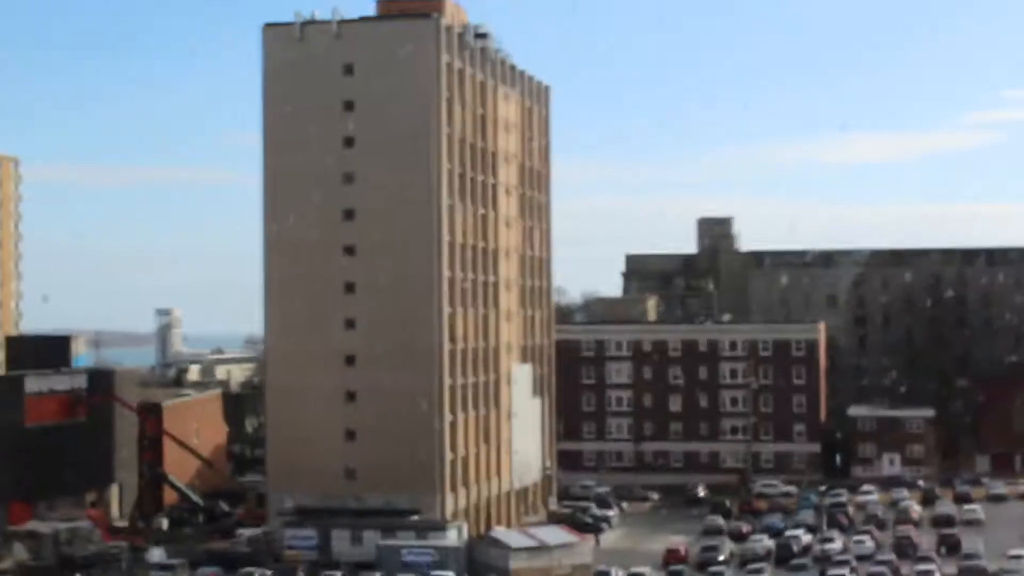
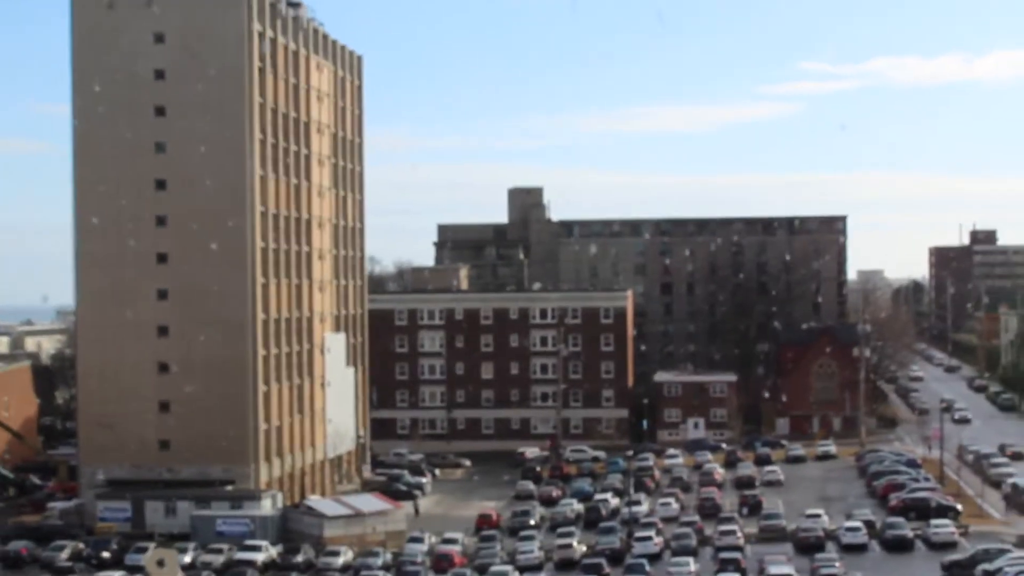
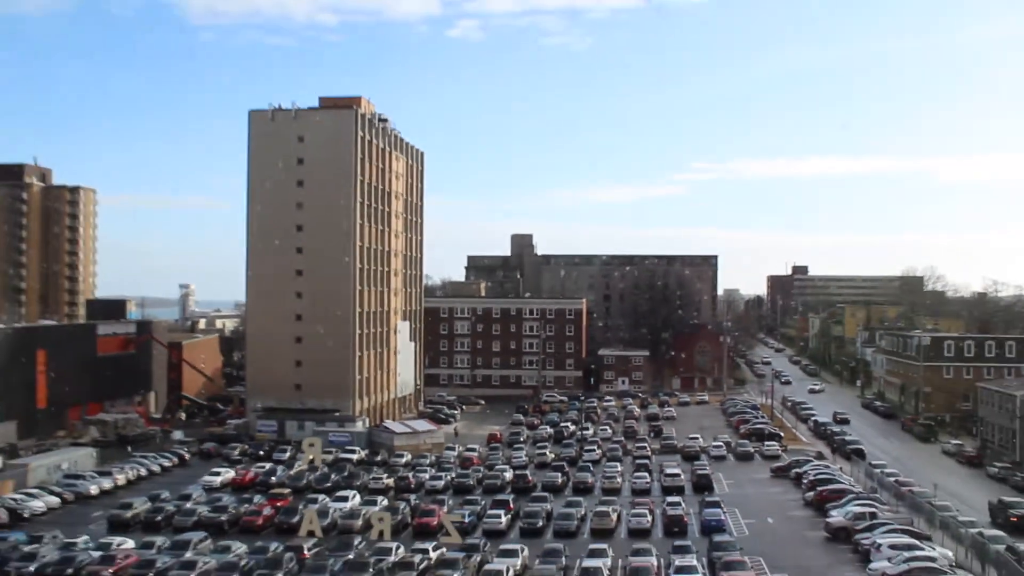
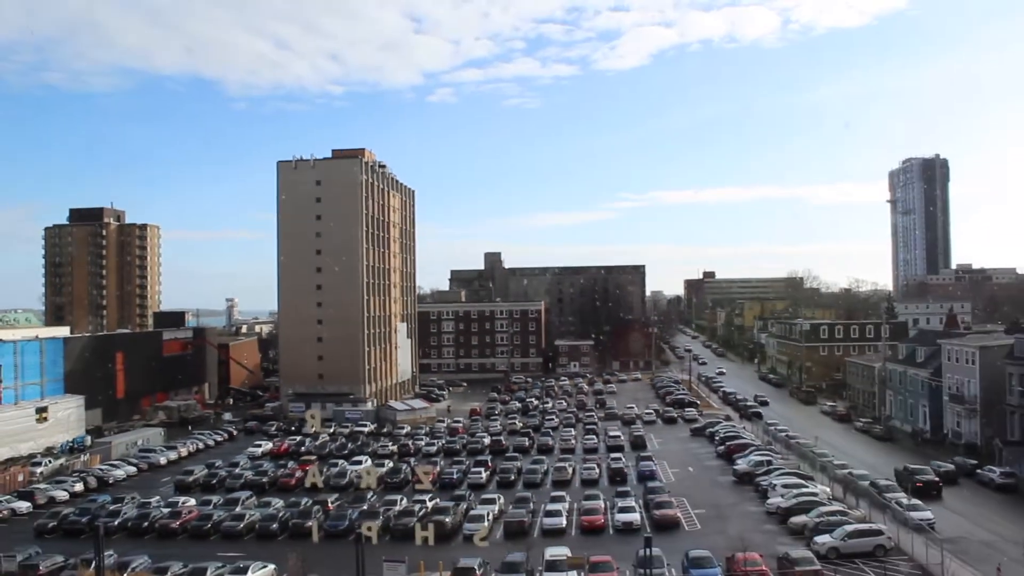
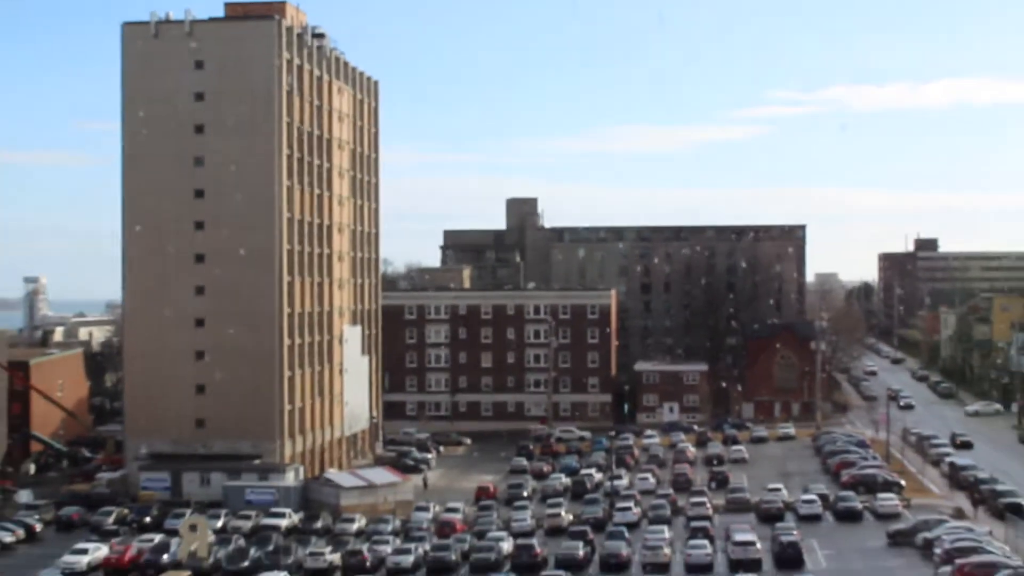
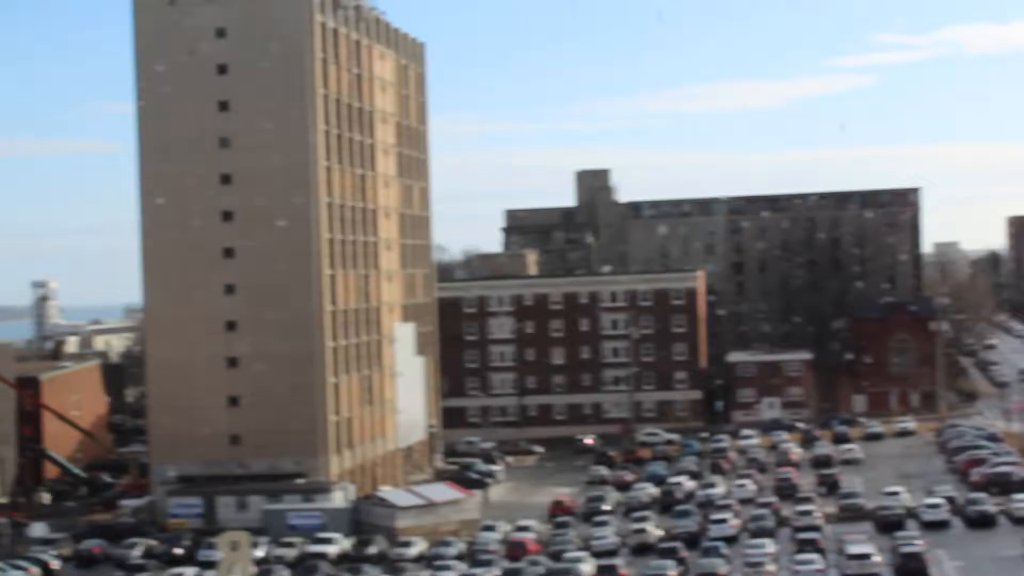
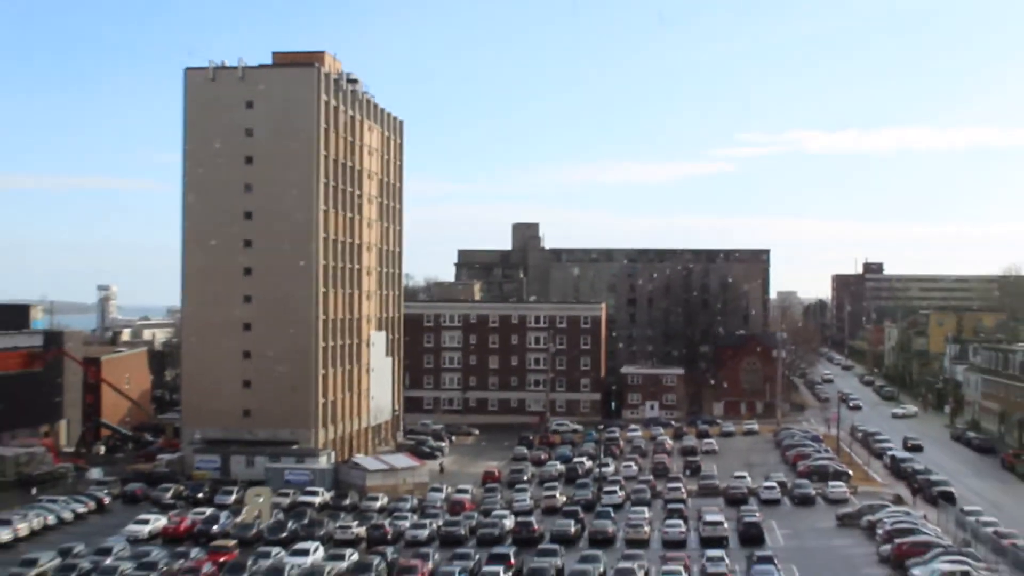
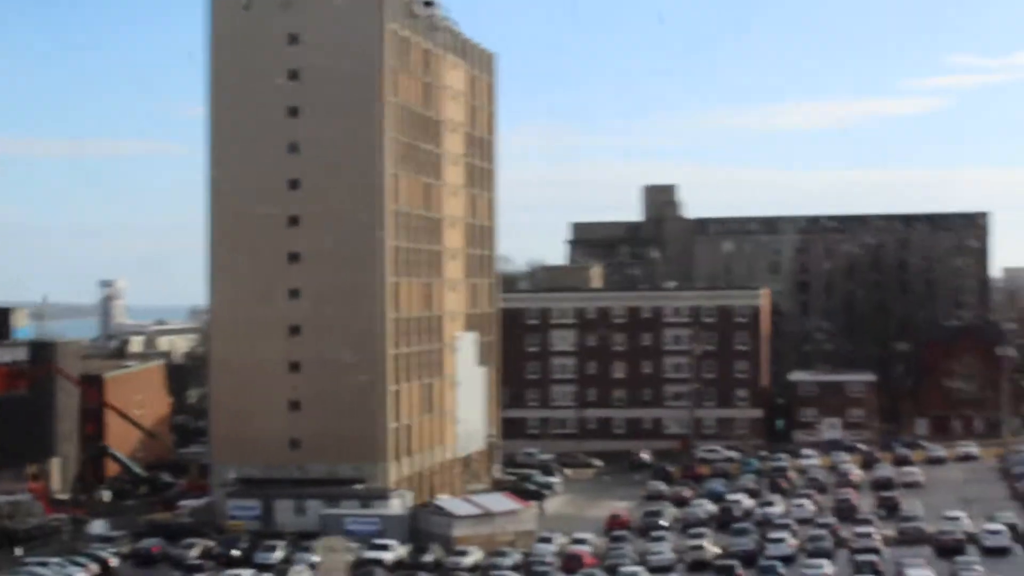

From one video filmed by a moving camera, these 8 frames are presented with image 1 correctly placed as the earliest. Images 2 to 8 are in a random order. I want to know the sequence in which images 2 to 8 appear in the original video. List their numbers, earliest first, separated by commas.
8, 6, 2, 5, 7, 3, 4
